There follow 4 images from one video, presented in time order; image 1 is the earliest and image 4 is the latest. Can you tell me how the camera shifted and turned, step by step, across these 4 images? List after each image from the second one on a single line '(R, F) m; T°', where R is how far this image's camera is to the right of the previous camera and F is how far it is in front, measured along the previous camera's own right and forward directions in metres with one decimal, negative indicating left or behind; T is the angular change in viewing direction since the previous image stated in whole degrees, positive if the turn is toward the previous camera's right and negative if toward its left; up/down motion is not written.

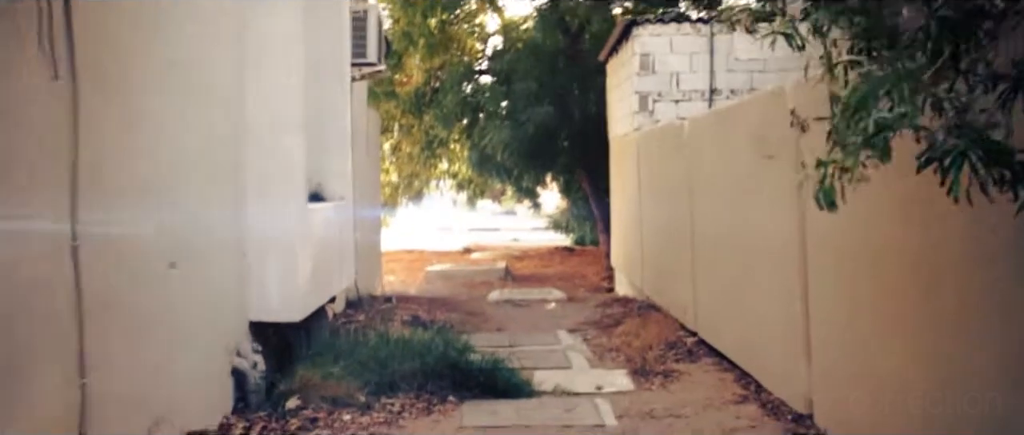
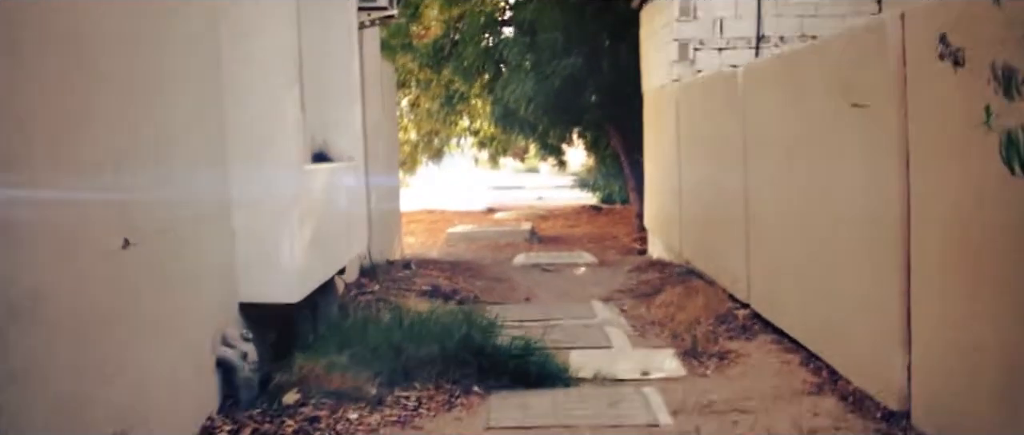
(0.0, +0.9) m; -1°
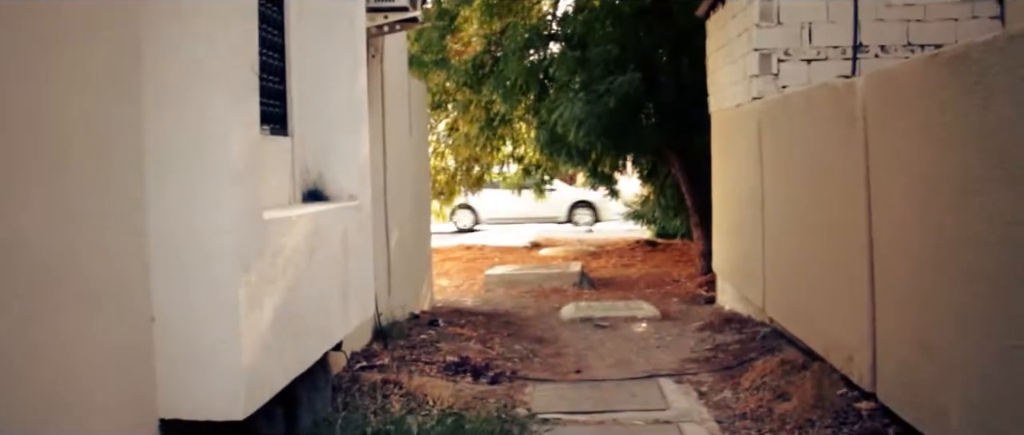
(0.0, +1.7) m; -2°
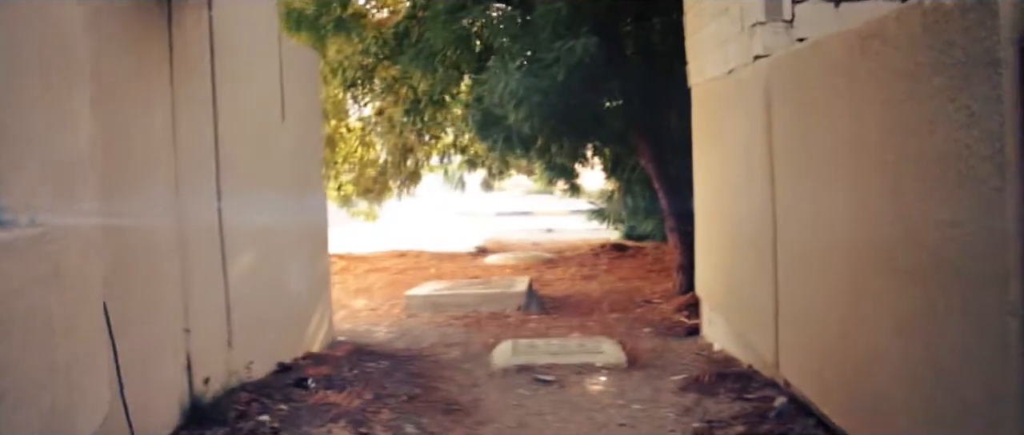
(+0.3, +2.7) m; +1°
